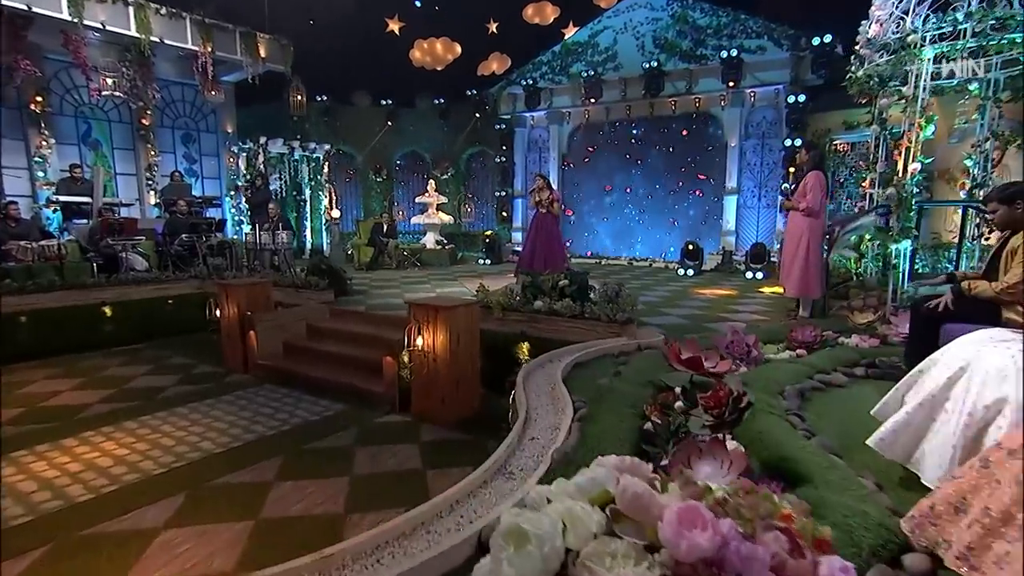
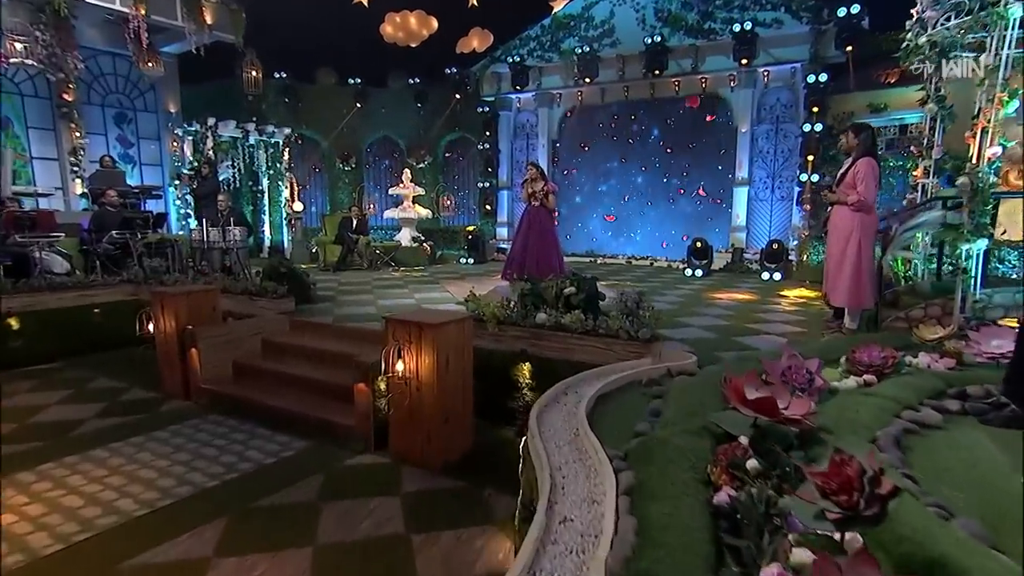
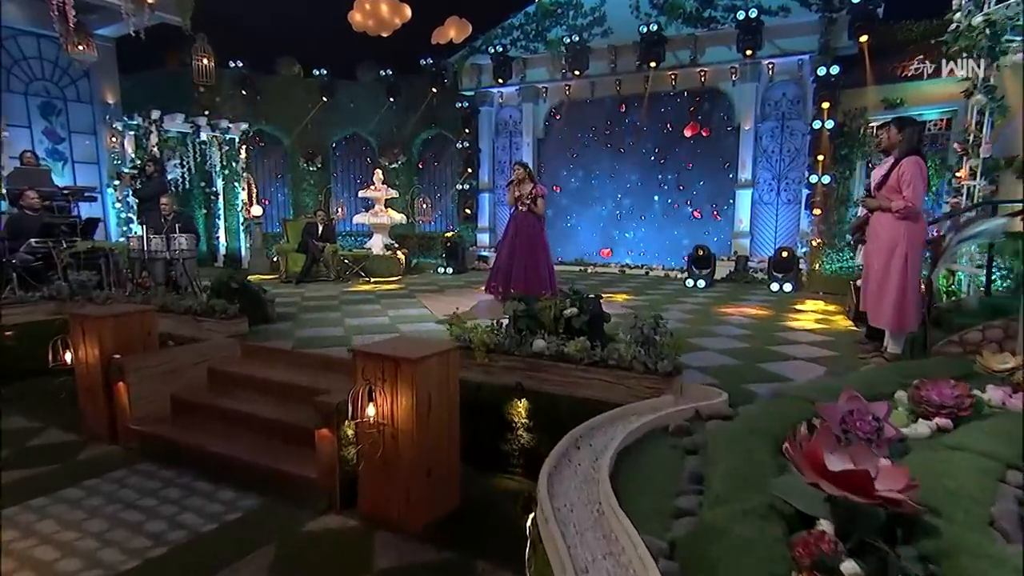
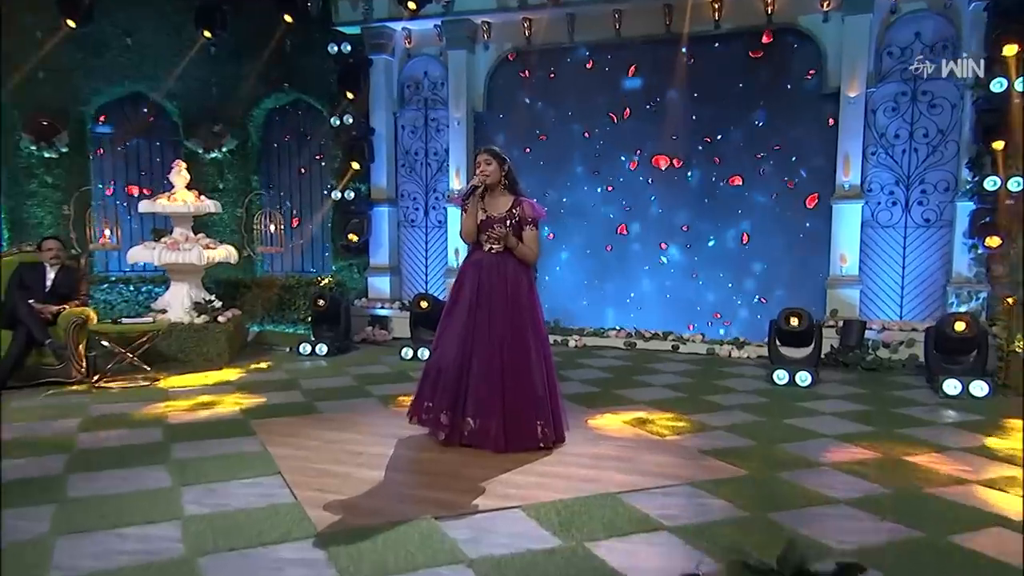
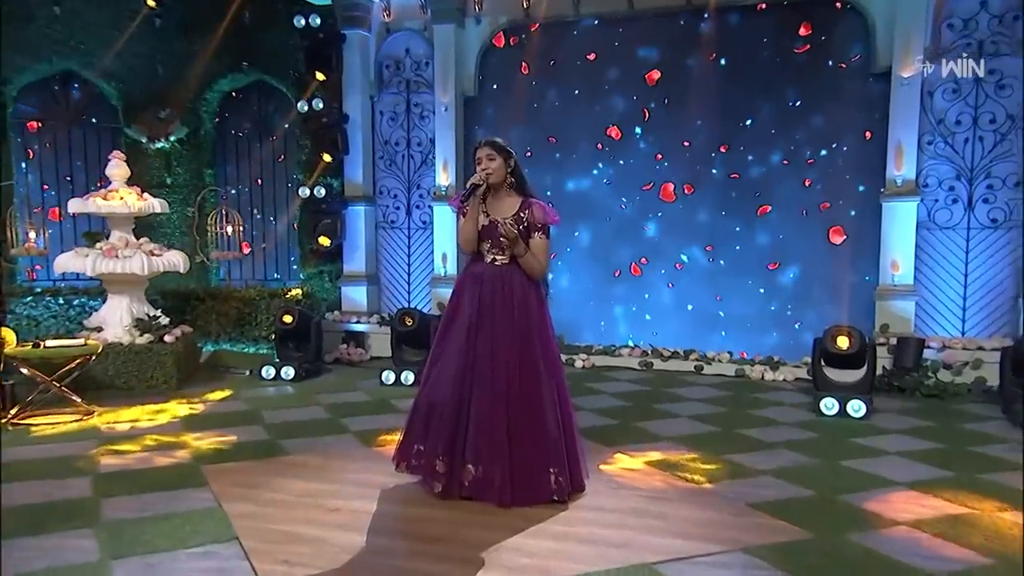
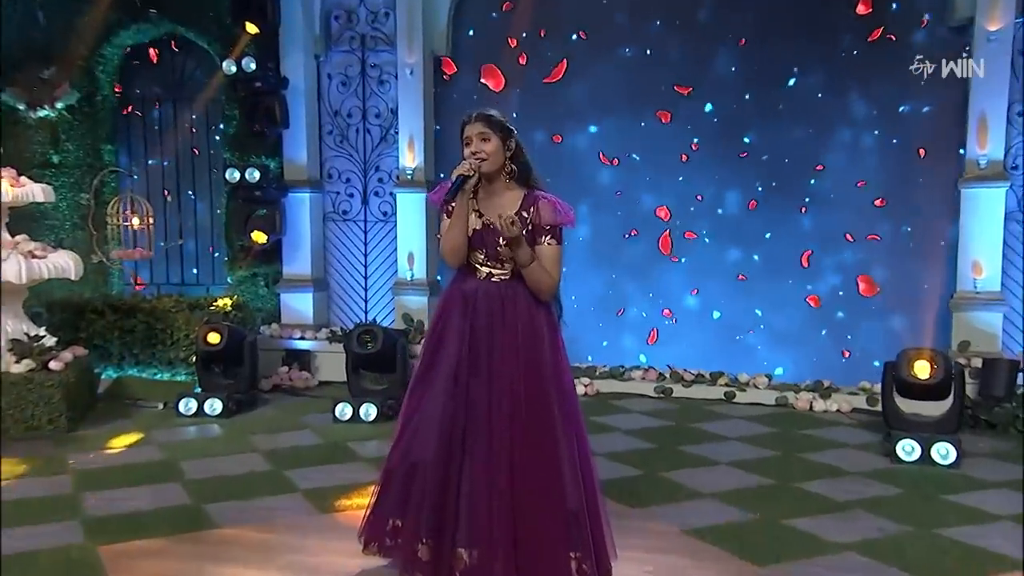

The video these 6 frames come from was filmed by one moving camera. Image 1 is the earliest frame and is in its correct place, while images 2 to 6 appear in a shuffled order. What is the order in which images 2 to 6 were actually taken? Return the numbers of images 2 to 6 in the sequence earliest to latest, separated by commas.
2, 3, 4, 5, 6
